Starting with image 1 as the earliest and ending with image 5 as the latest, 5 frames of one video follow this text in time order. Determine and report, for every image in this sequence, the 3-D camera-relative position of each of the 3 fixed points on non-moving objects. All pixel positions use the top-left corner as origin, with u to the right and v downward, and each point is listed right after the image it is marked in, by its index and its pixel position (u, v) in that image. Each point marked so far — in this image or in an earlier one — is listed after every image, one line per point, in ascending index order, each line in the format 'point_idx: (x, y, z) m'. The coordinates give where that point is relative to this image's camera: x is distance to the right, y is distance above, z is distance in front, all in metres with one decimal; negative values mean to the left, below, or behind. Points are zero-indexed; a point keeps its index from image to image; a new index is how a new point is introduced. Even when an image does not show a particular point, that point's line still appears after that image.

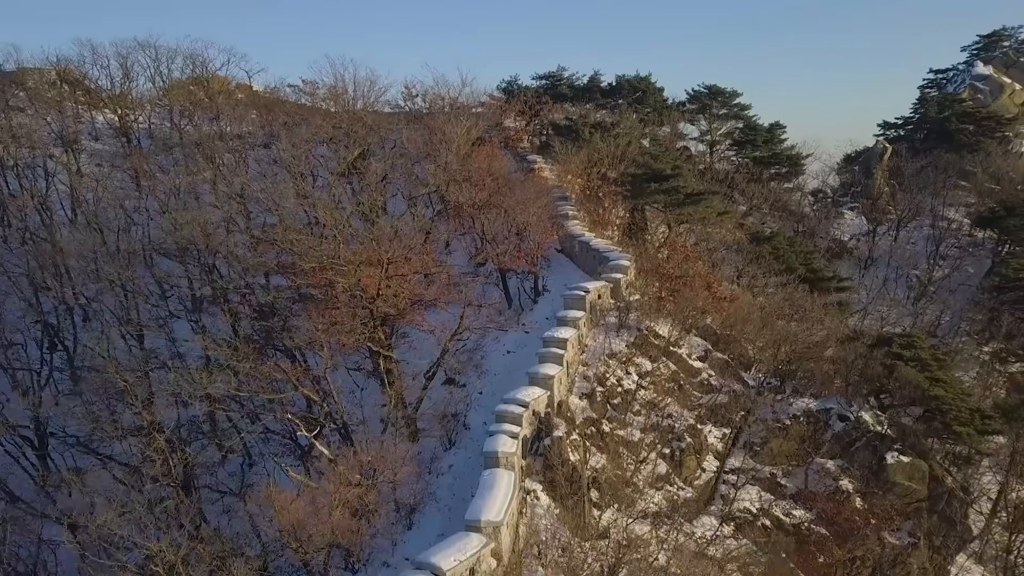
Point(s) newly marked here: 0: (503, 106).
0: (-0.3, +4.0, +19.7) m
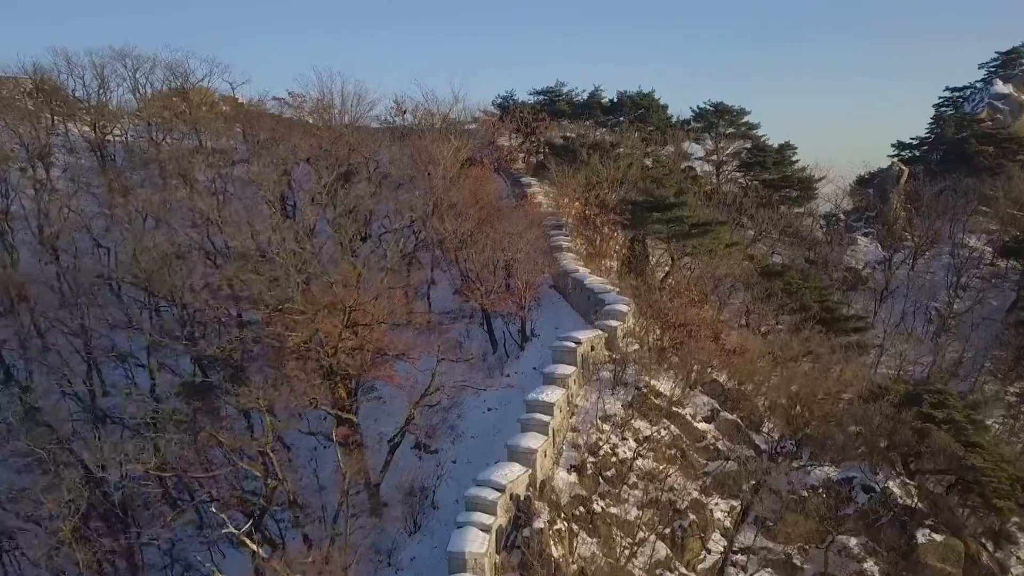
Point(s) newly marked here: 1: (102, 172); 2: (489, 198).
0: (-0.4, +3.4, +18.6) m
1: (-9.2, +2.6, +19.1) m
2: (-0.3, +1.4, +13.0) m
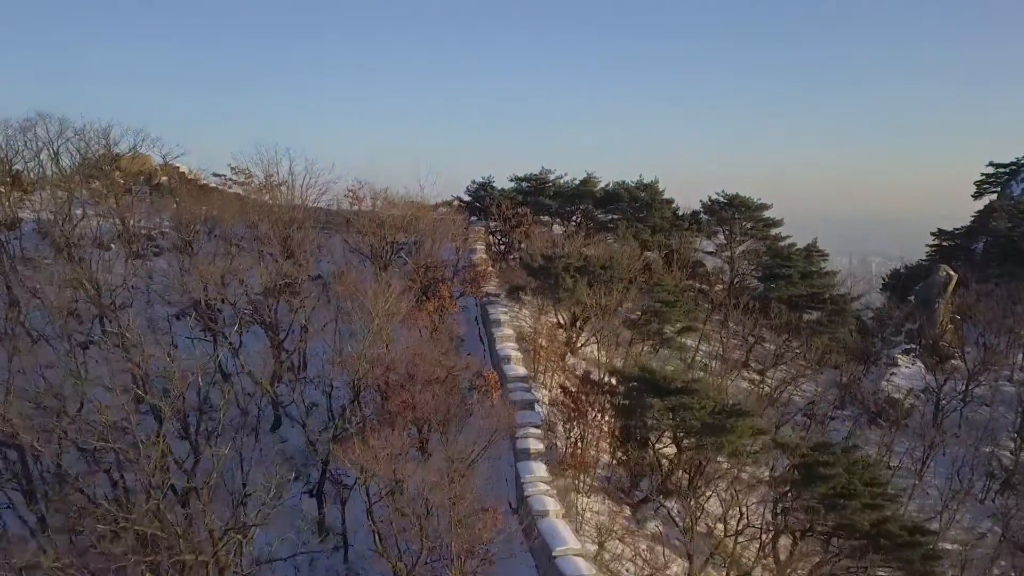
0: (-0.8, +1.0, +15.5) m
1: (-9.7, +0.4, +16.0) m
2: (-0.8, -0.9, +9.8) m
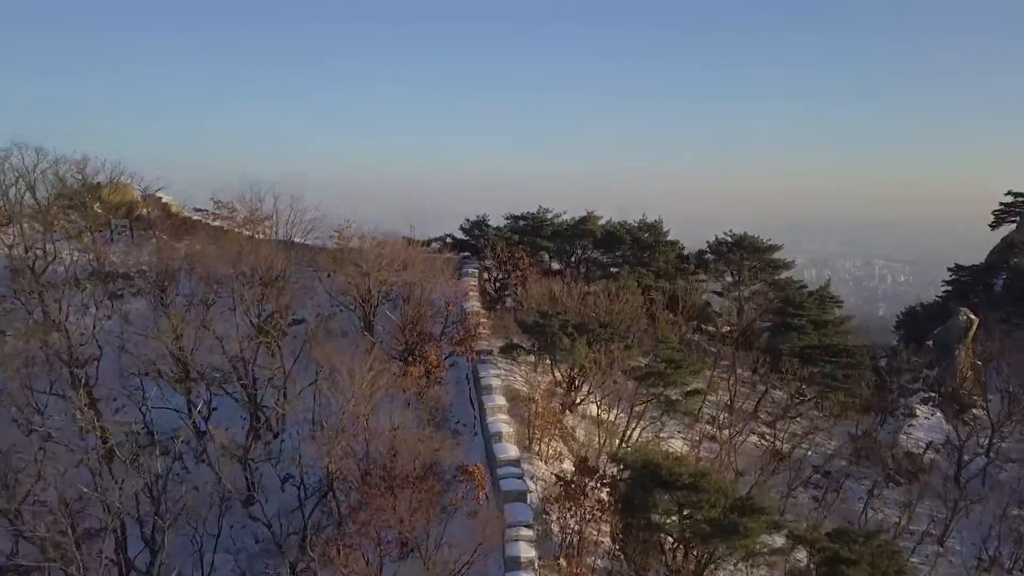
0: (-0.9, +0.2, +14.6) m
1: (-9.8, -0.5, +15.1) m
2: (-0.9, -1.7, +8.9) m
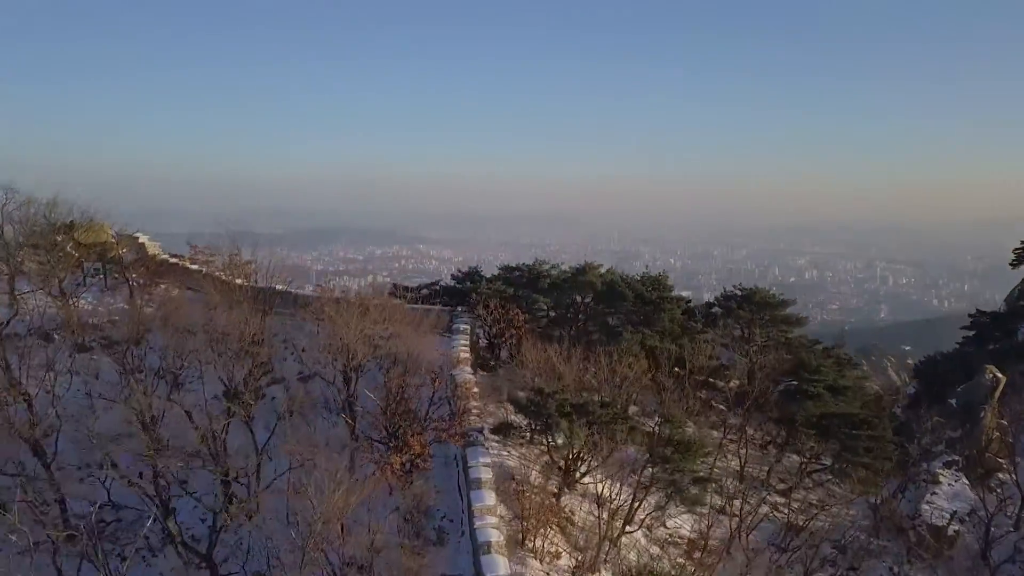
0: (-1.0, -0.8, +13.6) m
1: (-9.9, -1.5, +14.1) m
2: (-1.0, -2.7, +7.9) m
